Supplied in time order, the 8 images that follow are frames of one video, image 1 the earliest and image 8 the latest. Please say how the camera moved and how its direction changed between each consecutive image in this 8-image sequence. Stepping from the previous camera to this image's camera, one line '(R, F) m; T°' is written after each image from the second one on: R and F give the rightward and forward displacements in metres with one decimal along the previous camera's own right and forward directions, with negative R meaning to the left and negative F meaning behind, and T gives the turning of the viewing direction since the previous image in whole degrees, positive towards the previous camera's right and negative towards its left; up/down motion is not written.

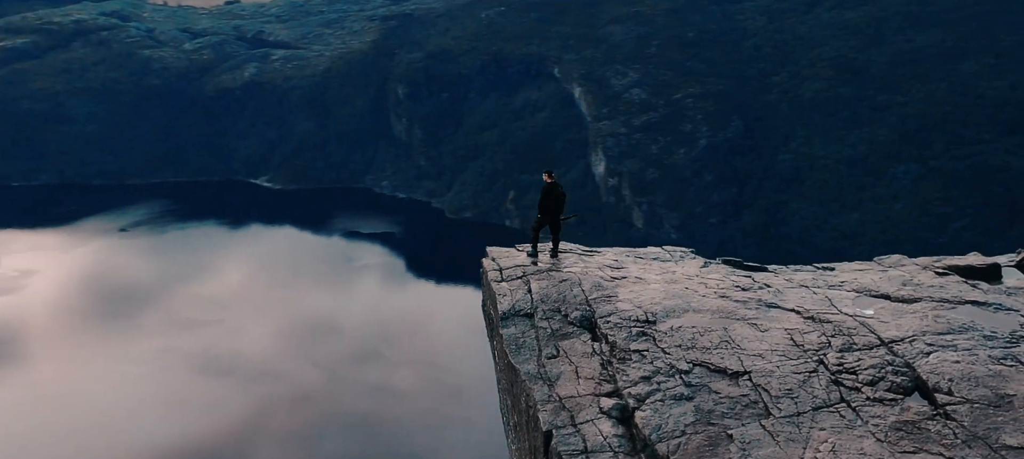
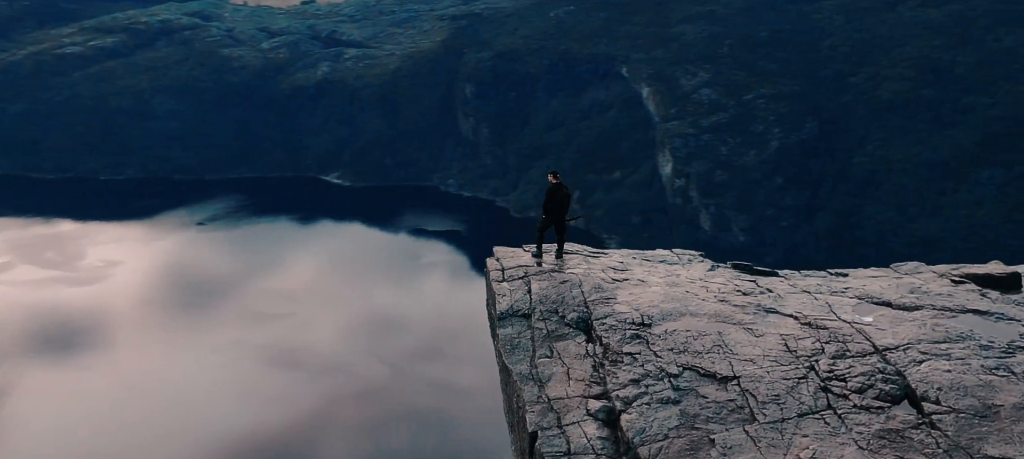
(+1.0, 0.0) m; -5°
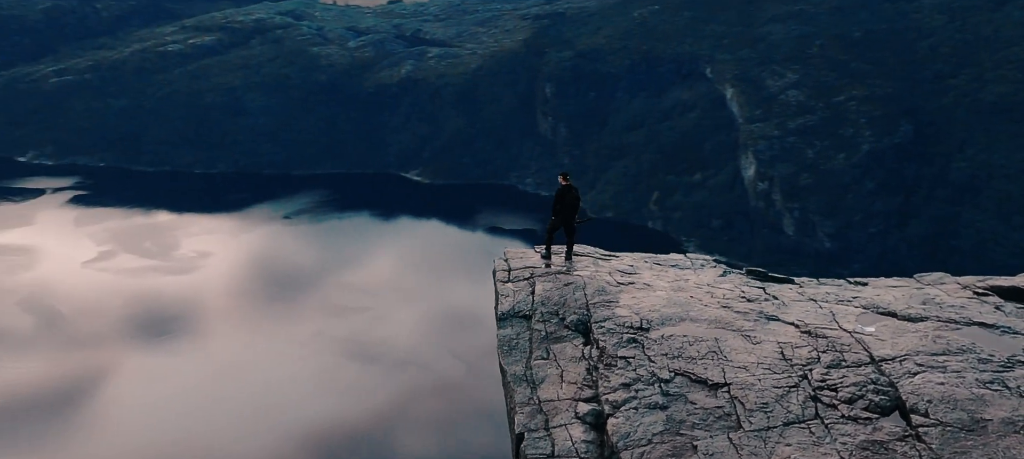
(+1.1, 0.0) m; -6°
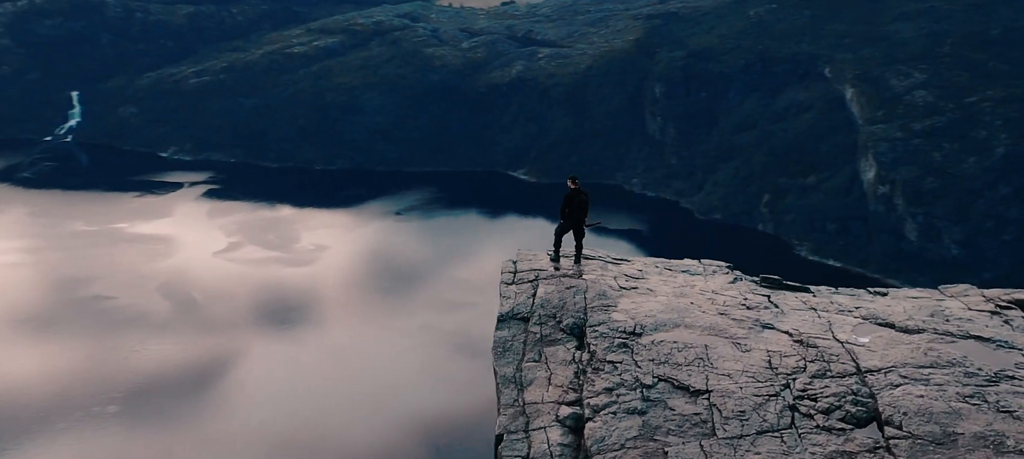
(+1.6, -0.8) m; -8°
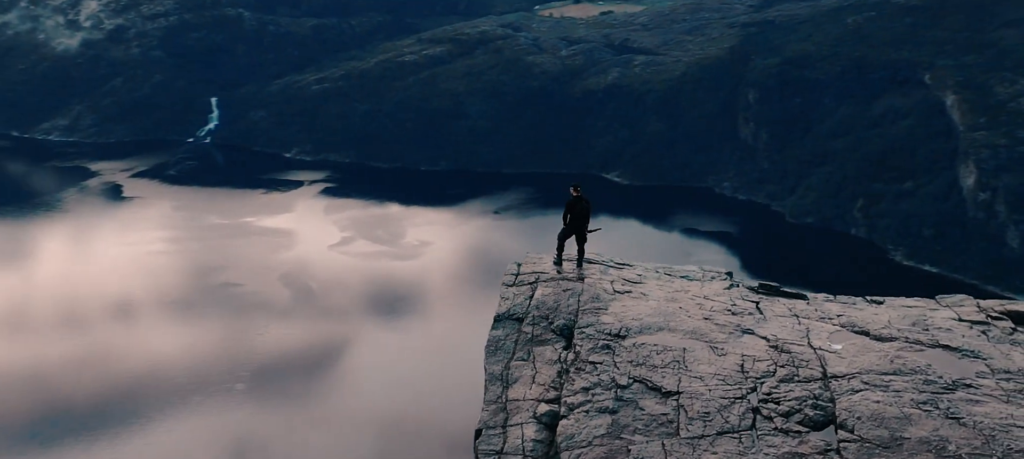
(+2.1, -5.1) m; -7°
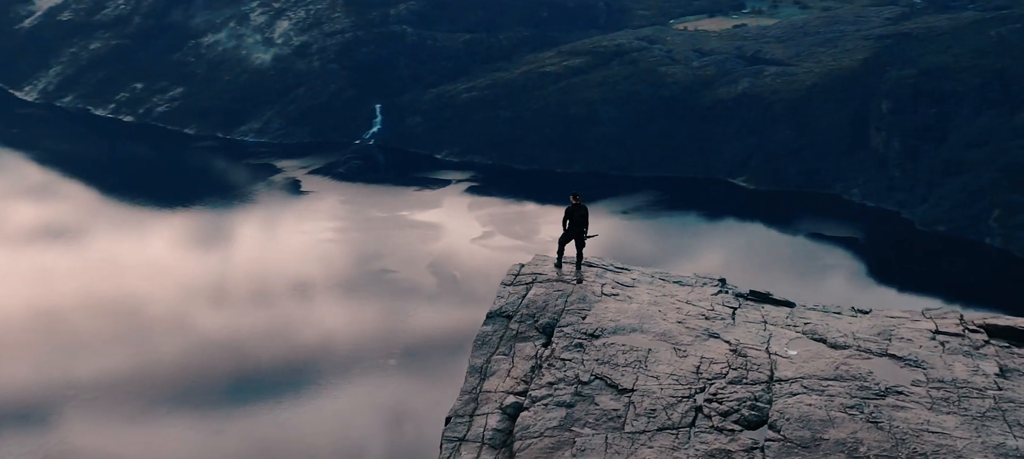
(+6.2, -8.0) m; -12°
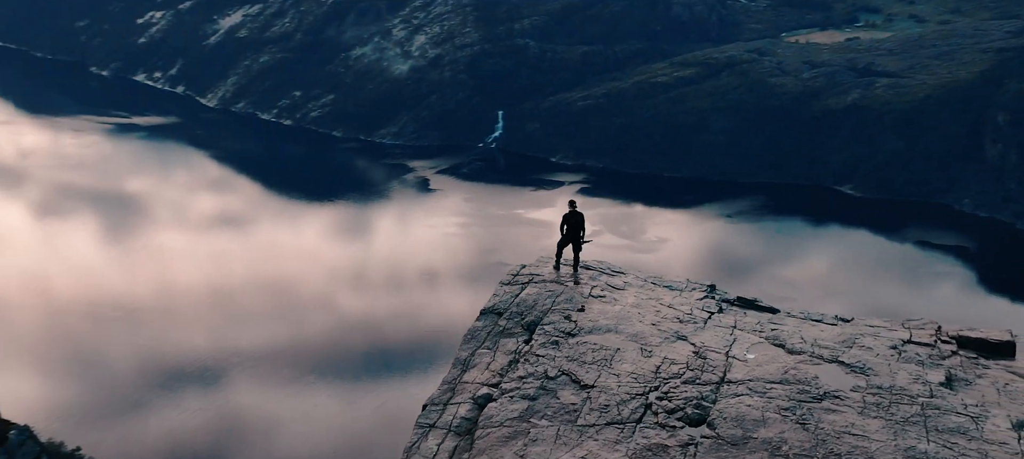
(+8.4, -7.5) m; -11°
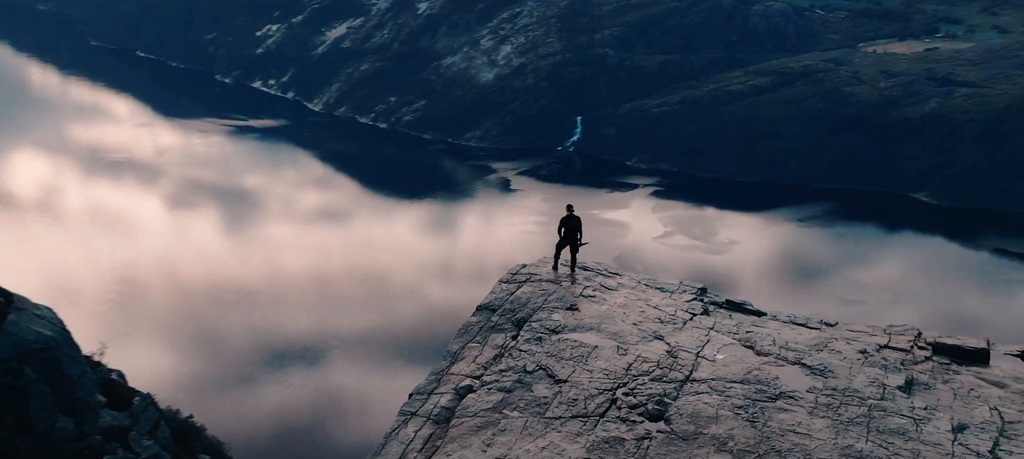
(+7.3, -5.4) m; -9°
